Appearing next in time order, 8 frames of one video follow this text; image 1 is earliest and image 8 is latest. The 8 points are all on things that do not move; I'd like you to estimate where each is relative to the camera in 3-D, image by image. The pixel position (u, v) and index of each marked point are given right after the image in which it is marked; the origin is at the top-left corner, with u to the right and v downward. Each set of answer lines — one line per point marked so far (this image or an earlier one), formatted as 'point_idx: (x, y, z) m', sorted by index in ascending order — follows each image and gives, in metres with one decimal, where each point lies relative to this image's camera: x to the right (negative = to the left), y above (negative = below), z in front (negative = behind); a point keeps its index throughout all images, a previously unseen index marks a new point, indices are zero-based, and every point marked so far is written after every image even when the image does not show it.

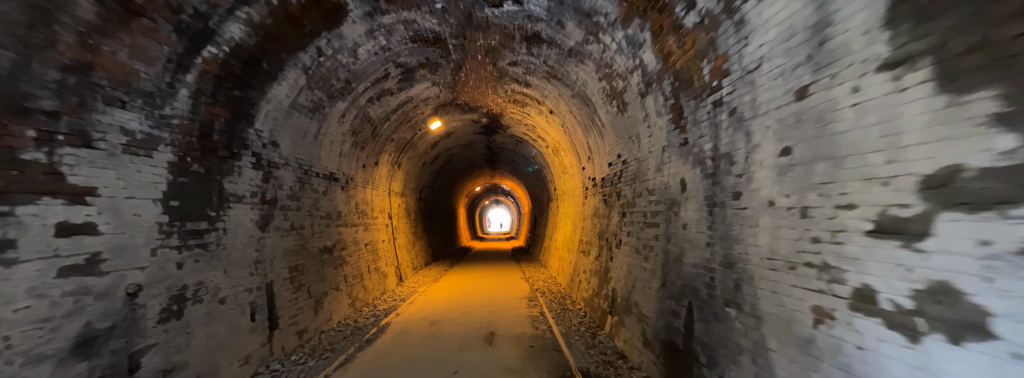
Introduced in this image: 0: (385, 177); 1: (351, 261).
0: (-4.7, +0.4, +9.7) m
1: (-4.0, -1.8, +6.8) m
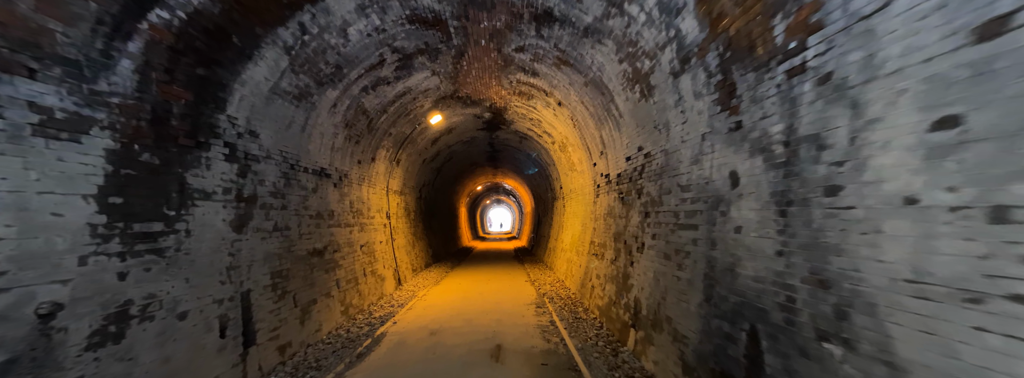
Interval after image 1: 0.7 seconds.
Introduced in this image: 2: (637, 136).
0: (-4.5, +0.5, +9.3) m
1: (-3.8, -1.8, +6.3) m
2: (+1.9, +0.7, +4.0) m
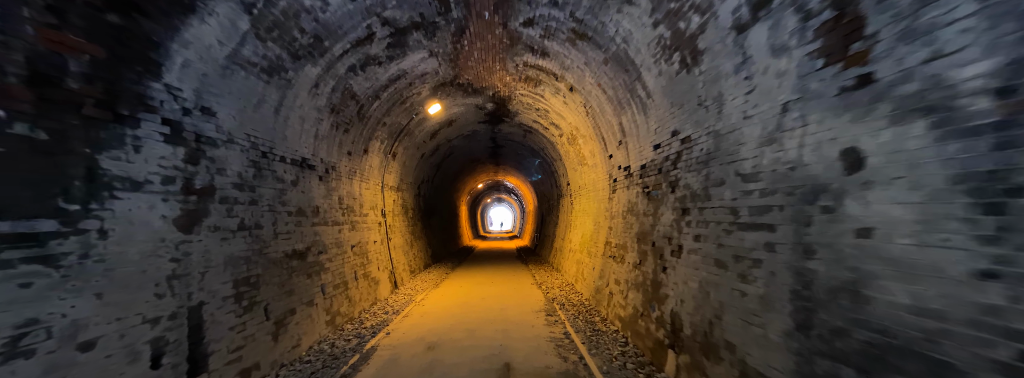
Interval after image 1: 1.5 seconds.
0: (-4.3, +0.6, +8.7) m
1: (-3.7, -1.6, +5.7) m
2: (+2.0, +0.8, +3.3) m
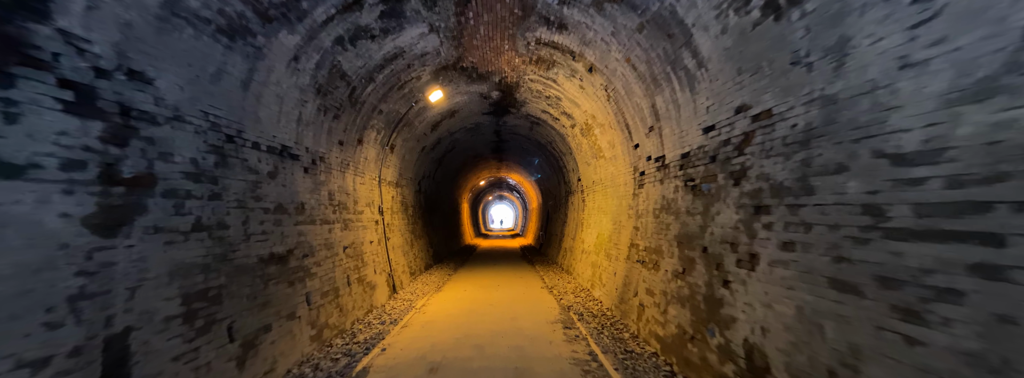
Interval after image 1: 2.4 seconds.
0: (-4.0, +0.8, +8.0) m
1: (-3.5, -1.5, +5.1) m
2: (+2.2, +0.9, +2.5) m
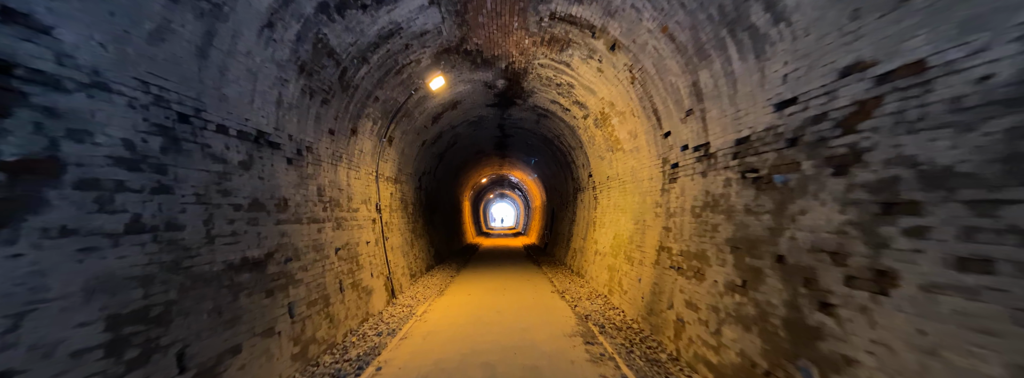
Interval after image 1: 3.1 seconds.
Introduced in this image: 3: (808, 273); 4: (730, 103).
0: (-3.8, +0.9, +7.3) m
1: (-3.2, -1.4, +4.5) m
2: (+2.4, +1.0, +1.8) m
3: (+2.4, -0.7, +2.3) m
4: (+2.6, +1.0, +3.3) m
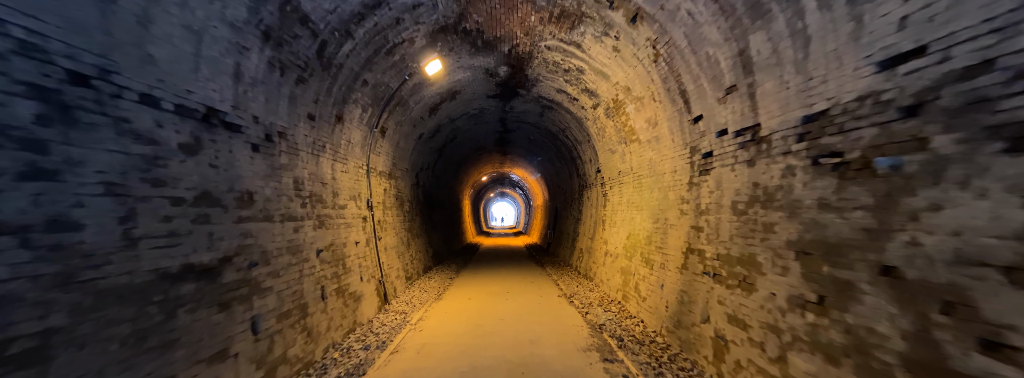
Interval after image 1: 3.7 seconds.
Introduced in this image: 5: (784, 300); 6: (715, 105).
0: (-3.7, +1.0, +6.7) m
1: (-3.2, -1.3, +3.8) m
2: (+2.5, +1.1, +1.1) m
3: (+2.5, -0.6, +1.6) m
4: (+2.7, +1.1, +2.6) m
5: (+2.6, -1.1, +2.7) m
6: (+2.9, +1.3, +4.0) m
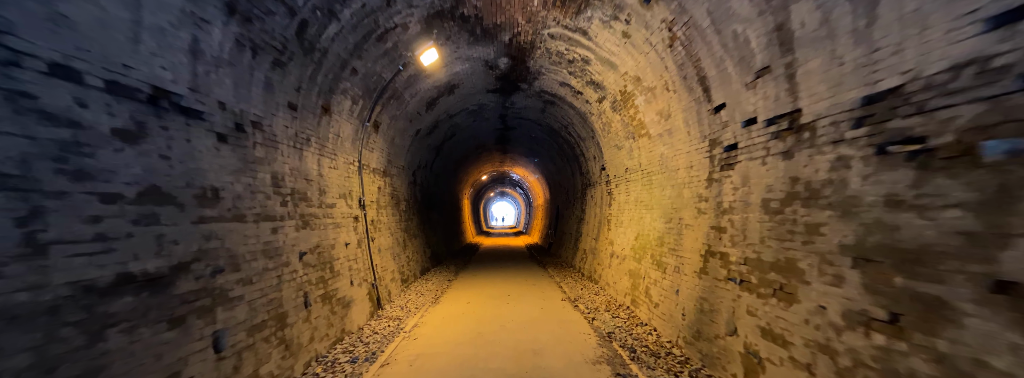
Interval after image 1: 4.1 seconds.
0: (-3.6, +1.1, +6.2) m
1: (-3.1, -1.3, +3.4) m
2: (+2.5, +1.1, +0.6) m
3: (+2.5, -0.5, +1.1) m
4: (+2.7, +1.2, +2.2) m
5: (+2.6, -1.0, +2.3) m
6: (+2.9, +1.3, +3.5) m
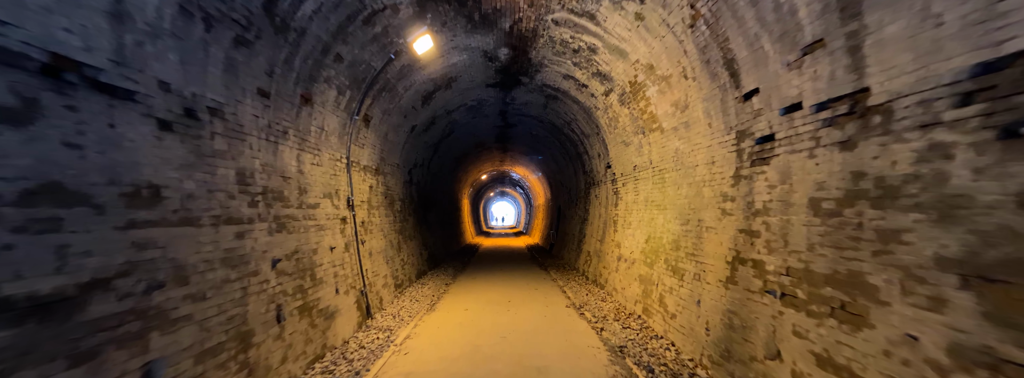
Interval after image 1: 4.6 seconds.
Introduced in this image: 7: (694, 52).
0: (-3.6, +1.1, +5.7) m
1: (-3.1, -1.2, +2.8) m
2: (+2.5, +1.1, +0.1) m
3: (+2.5, -0.5, +0.6) m
4: (+2.8, +1.2, +1.6) m
5: (+2.7, -1.0, +1.7) m
6: (+2.9, +1.3, +3.0) m
7: (+2.8, +2.1, +4.2) m
